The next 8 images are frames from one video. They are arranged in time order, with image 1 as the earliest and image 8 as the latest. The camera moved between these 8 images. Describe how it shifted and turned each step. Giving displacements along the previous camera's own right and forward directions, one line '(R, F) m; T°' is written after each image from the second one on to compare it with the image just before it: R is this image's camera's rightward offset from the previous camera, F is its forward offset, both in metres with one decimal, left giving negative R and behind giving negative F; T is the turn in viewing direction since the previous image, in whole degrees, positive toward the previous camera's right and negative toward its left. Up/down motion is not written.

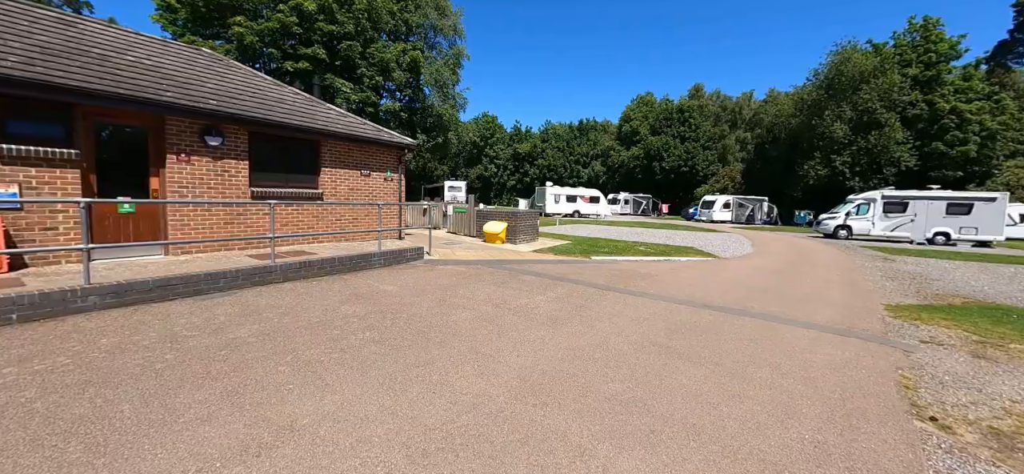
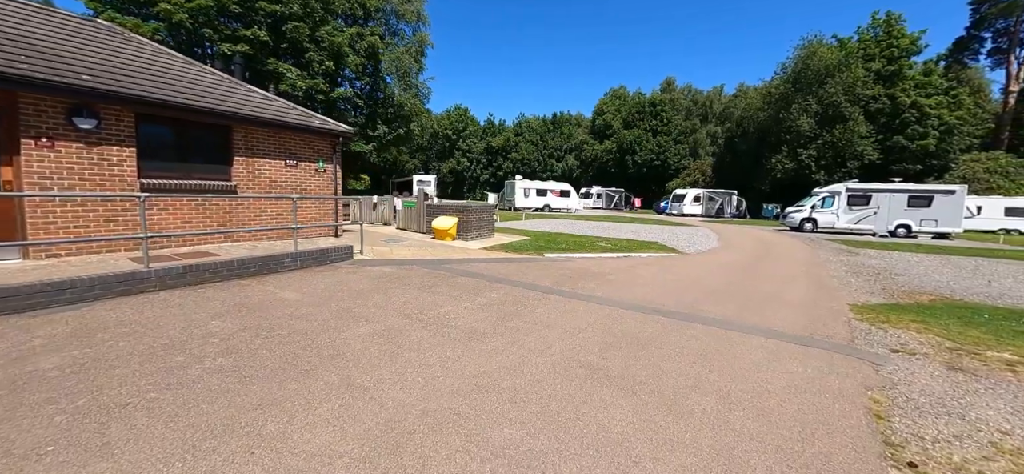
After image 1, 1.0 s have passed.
(+0.9, +1.0) m; +3°
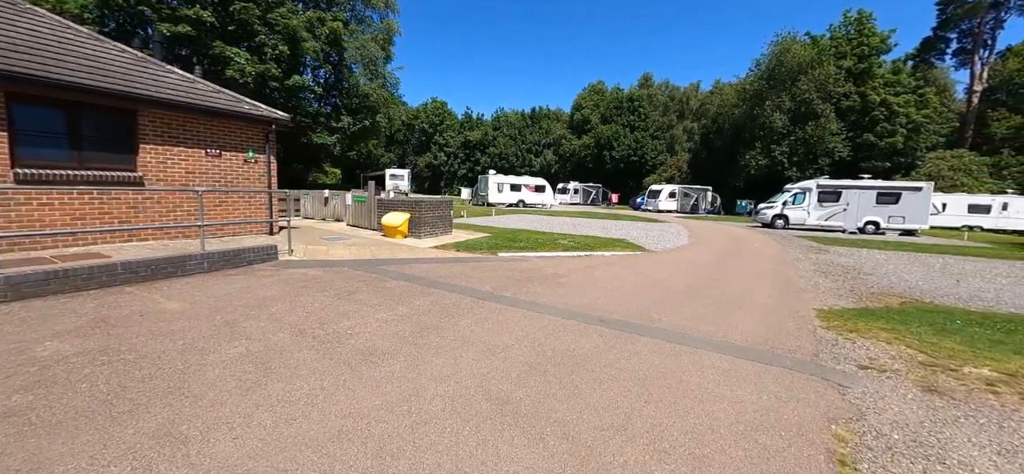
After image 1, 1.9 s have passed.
(+0.8, +0.8) m; +2°
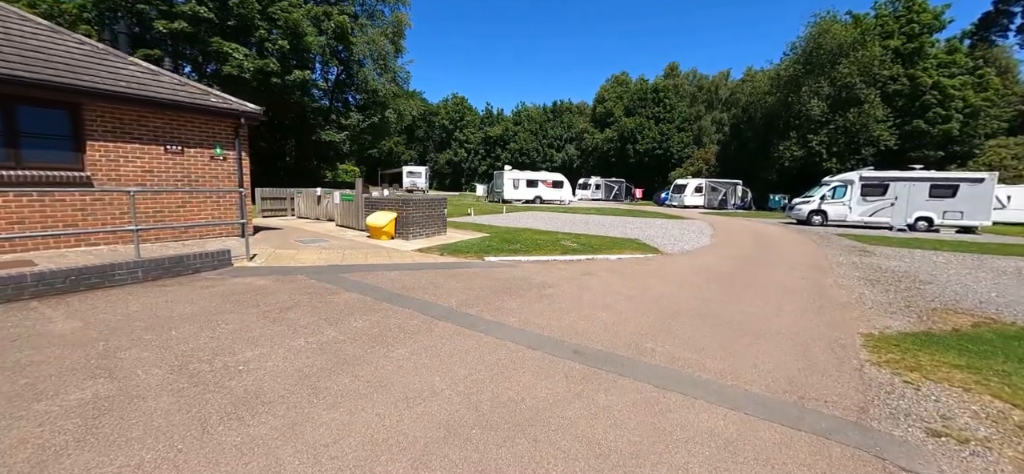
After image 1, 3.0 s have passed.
(+0.8, +1.1) m; -4°
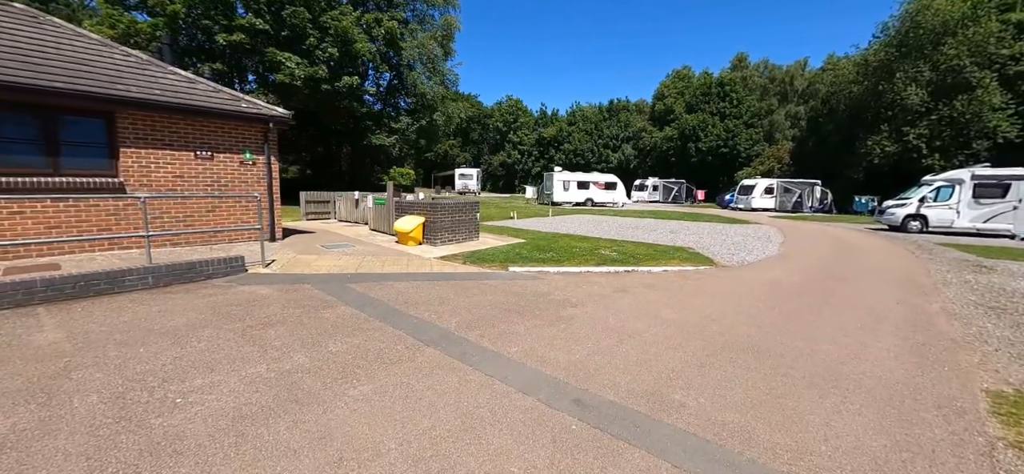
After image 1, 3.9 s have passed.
(+0.6, +0.8) m; -8°
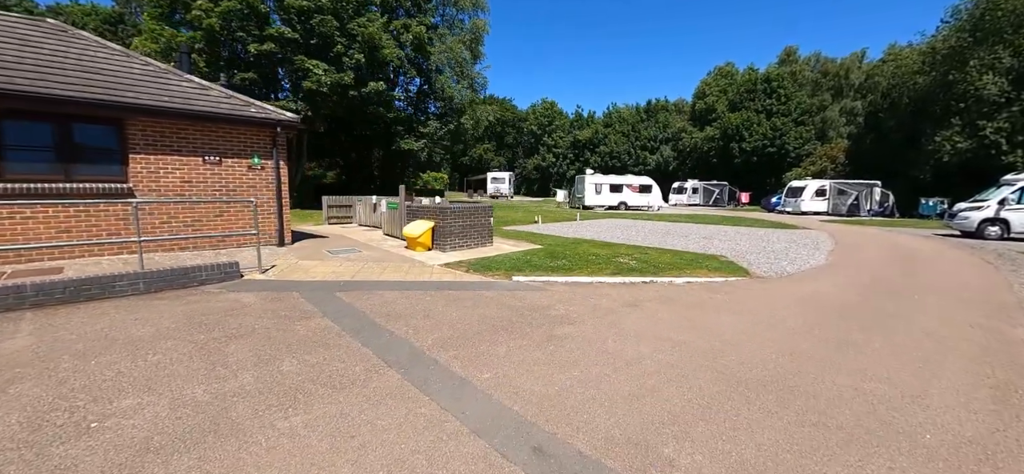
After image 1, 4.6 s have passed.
(+0.6, +0.6) m; -5°
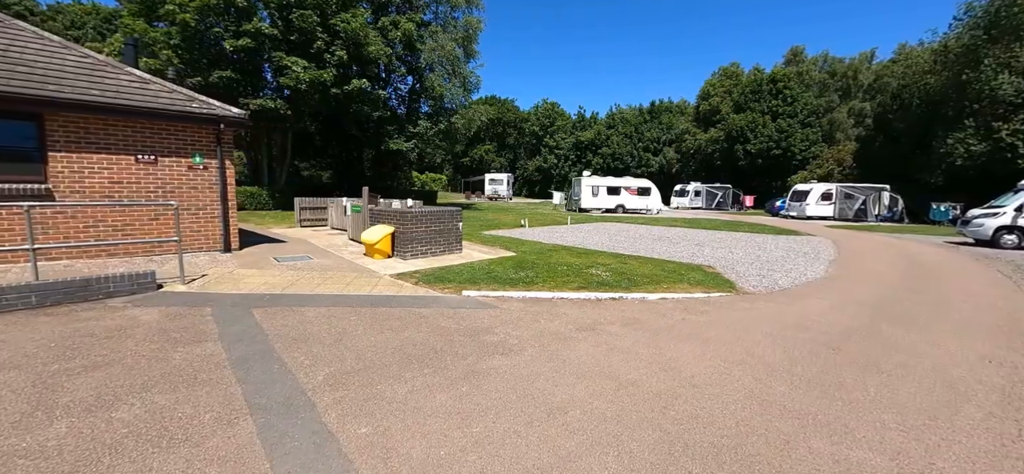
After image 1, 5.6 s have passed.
(+0.9, +0.8) m; -1°
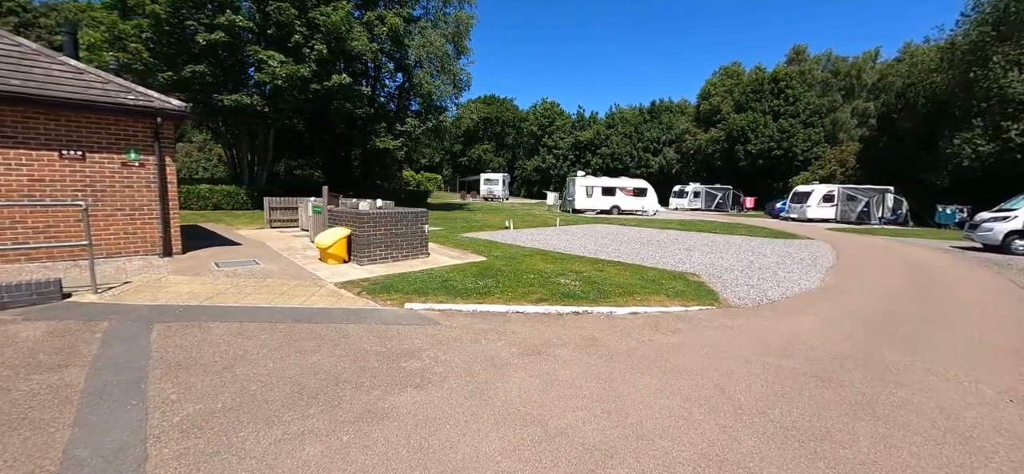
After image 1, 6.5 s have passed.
(+0.8, +0.7) m; 0°
